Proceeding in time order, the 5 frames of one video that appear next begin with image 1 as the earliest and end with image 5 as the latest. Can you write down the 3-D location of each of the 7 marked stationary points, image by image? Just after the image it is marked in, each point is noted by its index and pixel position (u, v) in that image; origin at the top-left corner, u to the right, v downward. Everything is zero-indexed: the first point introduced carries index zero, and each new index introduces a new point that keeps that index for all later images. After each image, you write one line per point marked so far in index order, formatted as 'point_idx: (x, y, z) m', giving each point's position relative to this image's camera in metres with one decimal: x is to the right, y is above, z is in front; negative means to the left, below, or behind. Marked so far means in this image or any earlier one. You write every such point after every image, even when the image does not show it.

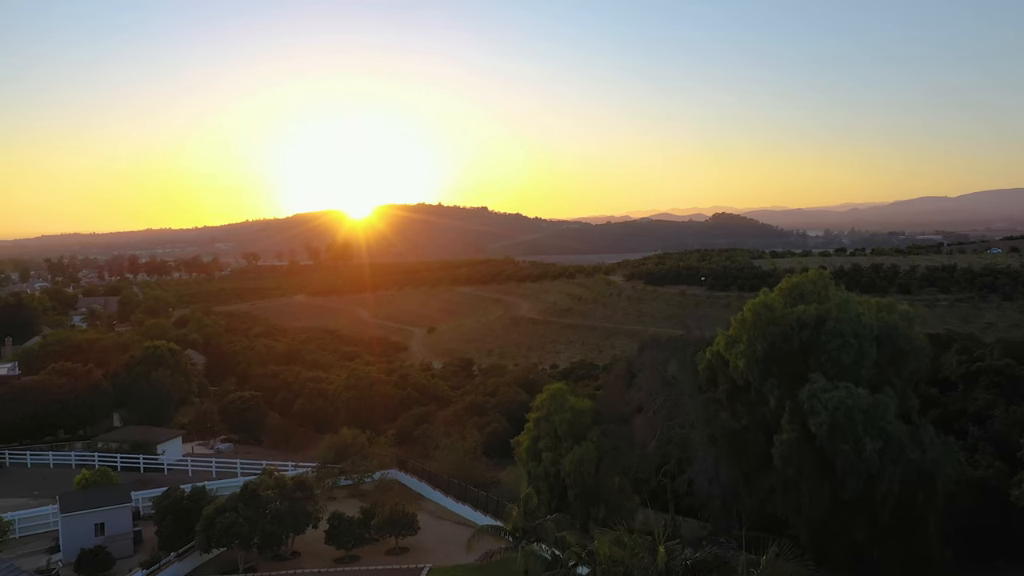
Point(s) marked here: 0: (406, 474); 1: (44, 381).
0: (-2.5, -4.4, +15.1) m
1: (-13.9, -2.8, +19.4) m
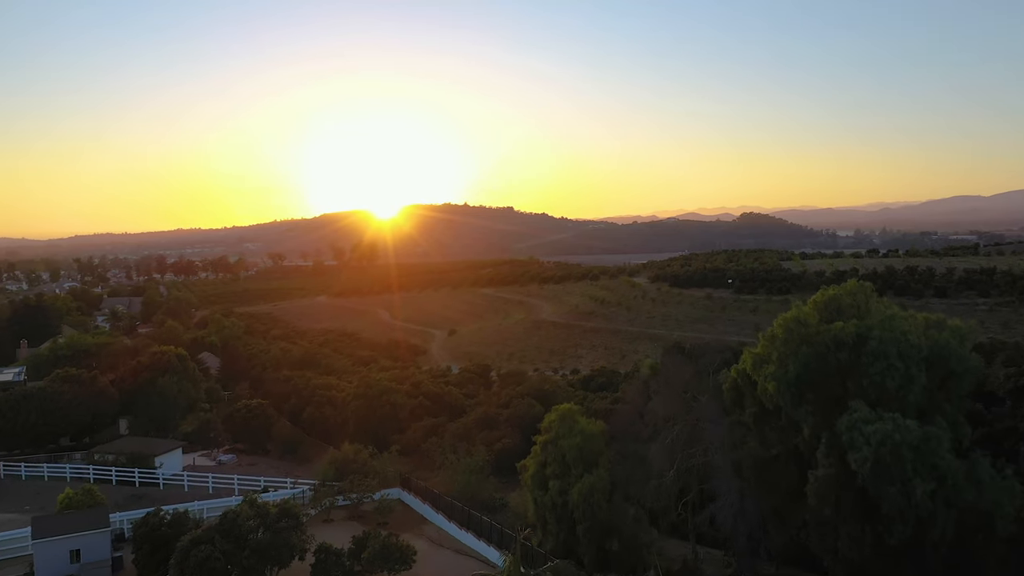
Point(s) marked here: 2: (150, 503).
0: (-2.3, -4.5, +14.5) m
1: (-13.4, -2.9, +19.2) m
2: (-7.9, -4.7, +14.1) m
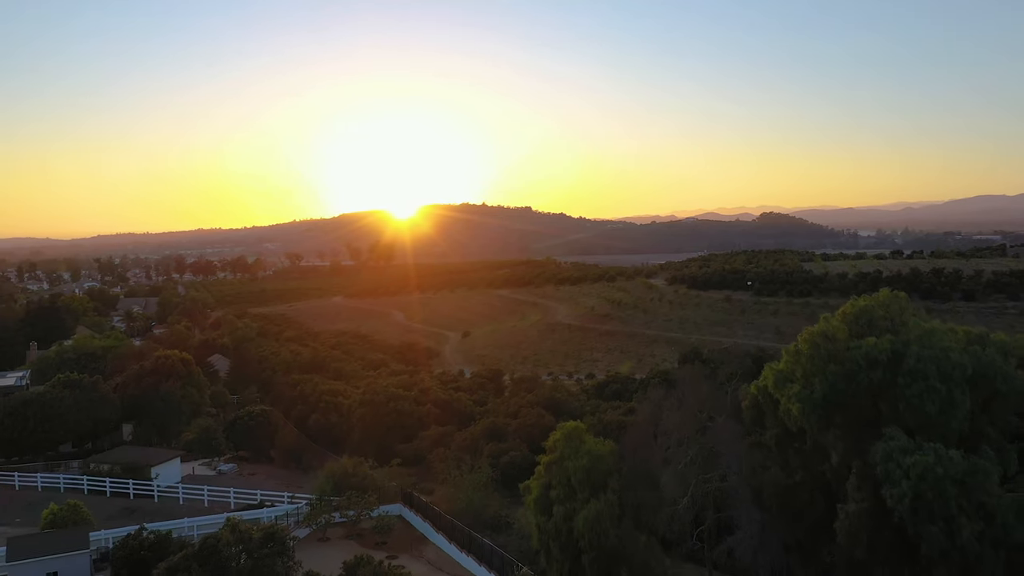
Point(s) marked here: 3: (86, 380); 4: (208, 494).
0: (-2.1, -4.6, +14.0) m
1: (-13.1, -3.0, +19.0) m
2: (-7.7, -4.8, +13.8) m
3: (-12.5, -2.7, +19.6) m
4: (-6.8, -4.6, +14.9) m
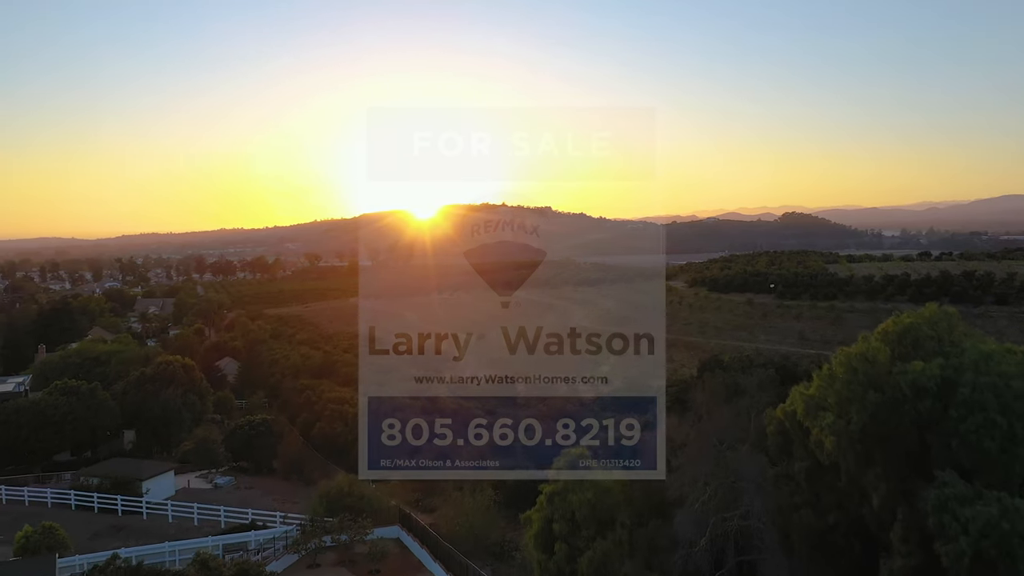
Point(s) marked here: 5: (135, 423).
0: (-1.9, -4.7, +13.4) m
1: (-12.8, -3.0, +18.6) m
2: (-7.6, -4.9, +13.3) m
3: (-12.2, -2.8, +19.2) m
4: (-6.6, -4.7, +14.4) m
5: (-11.0, -3.9, +19.8) m
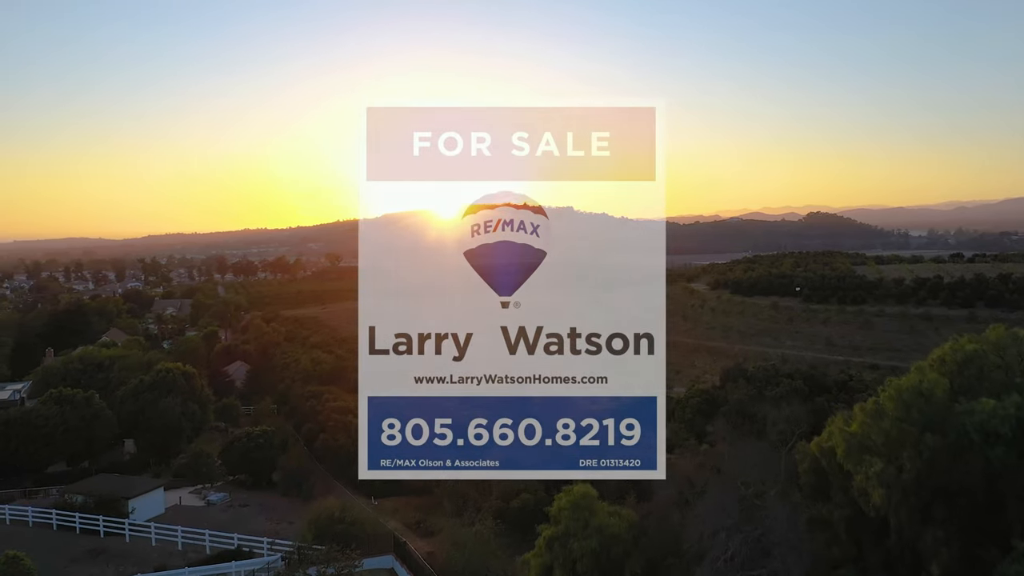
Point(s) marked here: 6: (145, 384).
0: (-1.8, -4.9, +12.6) m
1: (-12.5, -3.2, +18.2) m
2: (-7.4, -5.0, +12.8) m
3: (-11.8, -2.9, +18.8) m
4: (-6.4, -4.8, +13.8) m
5: (-10.6, -4.1, +19.3) m
6: (-10.4, -2.7, +19.7) m
